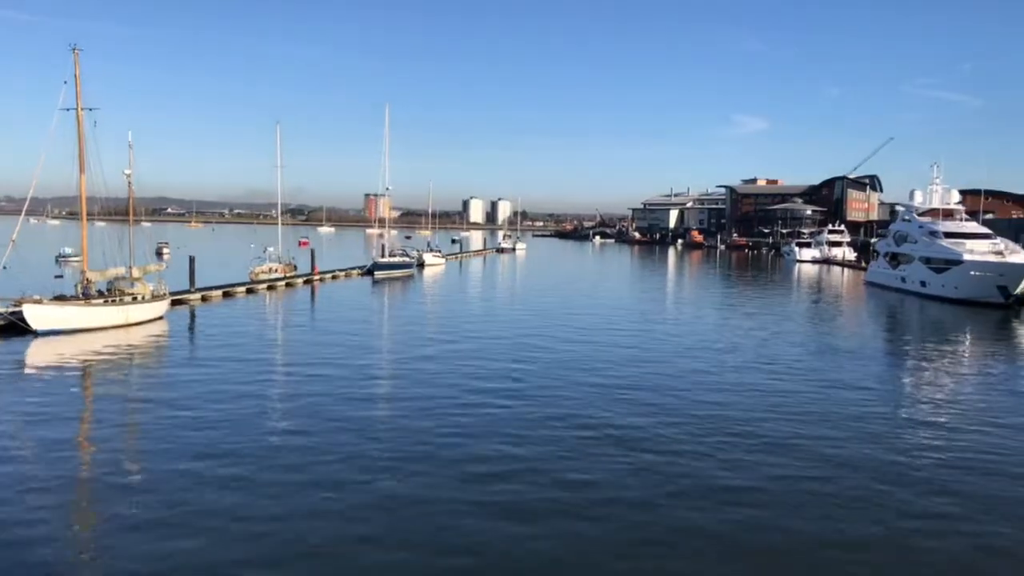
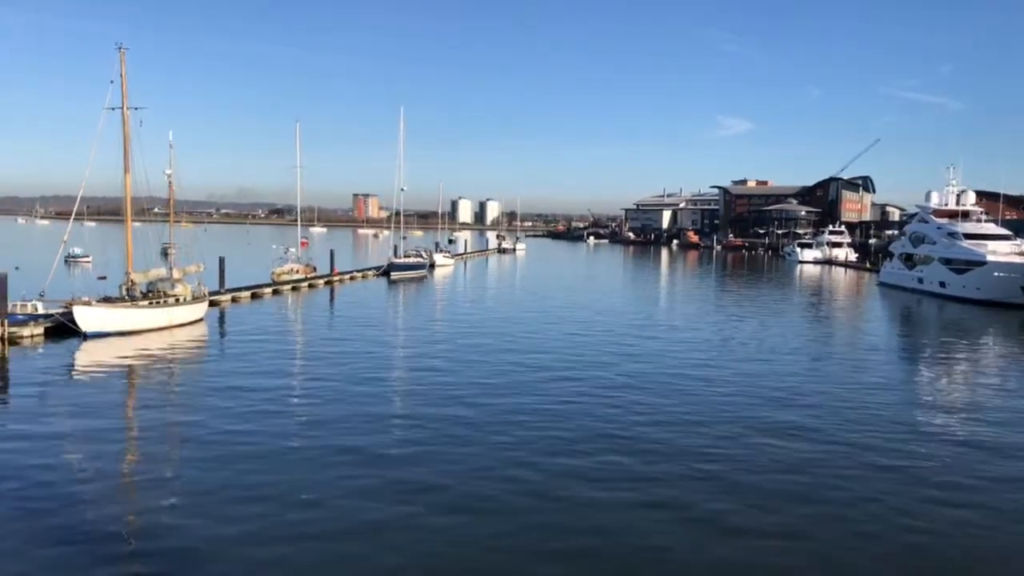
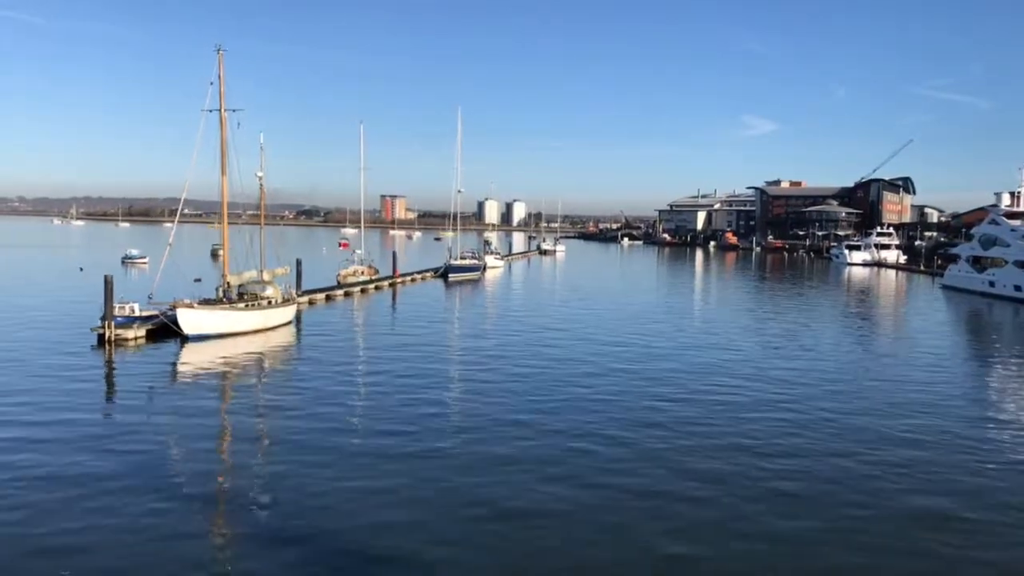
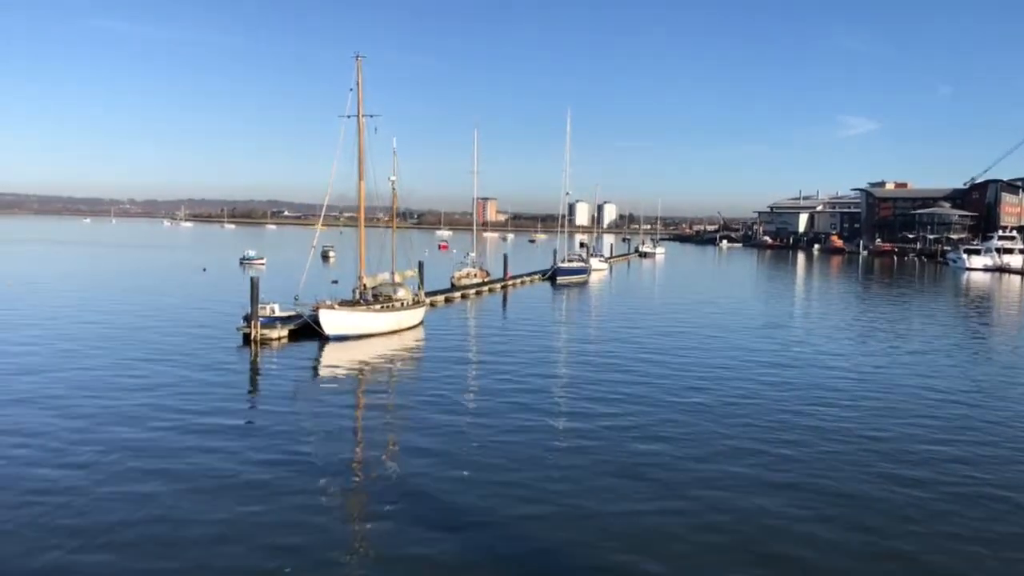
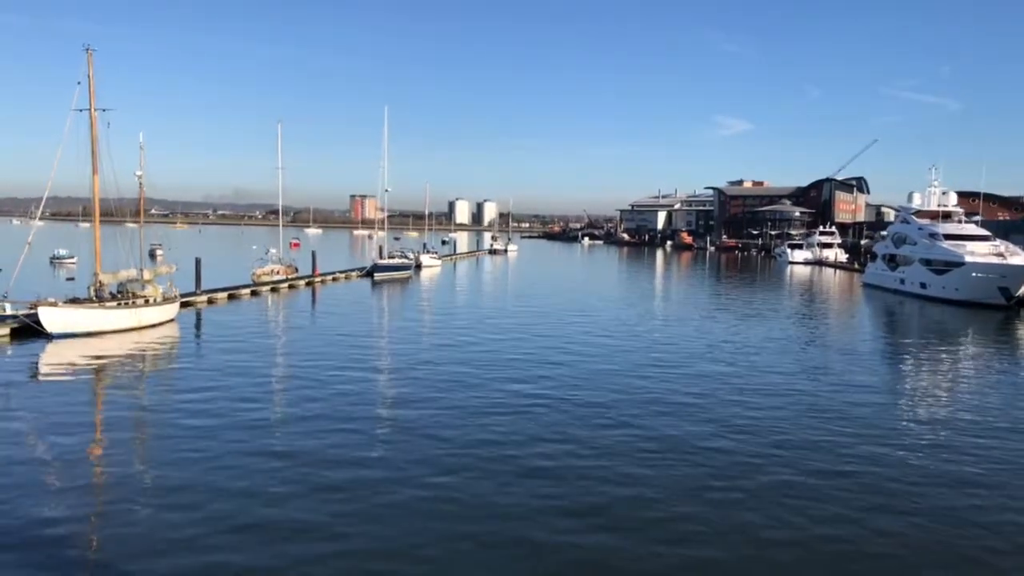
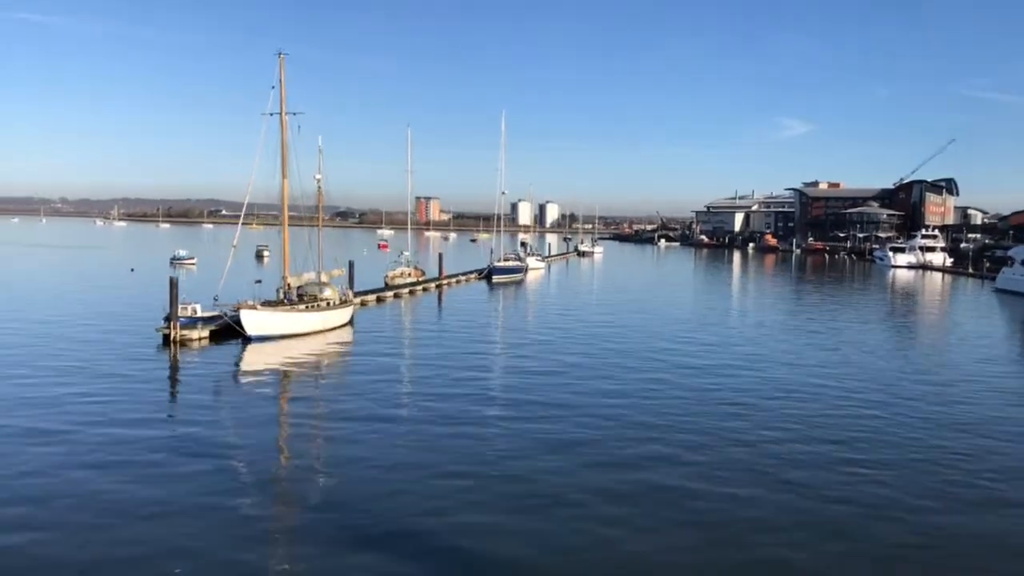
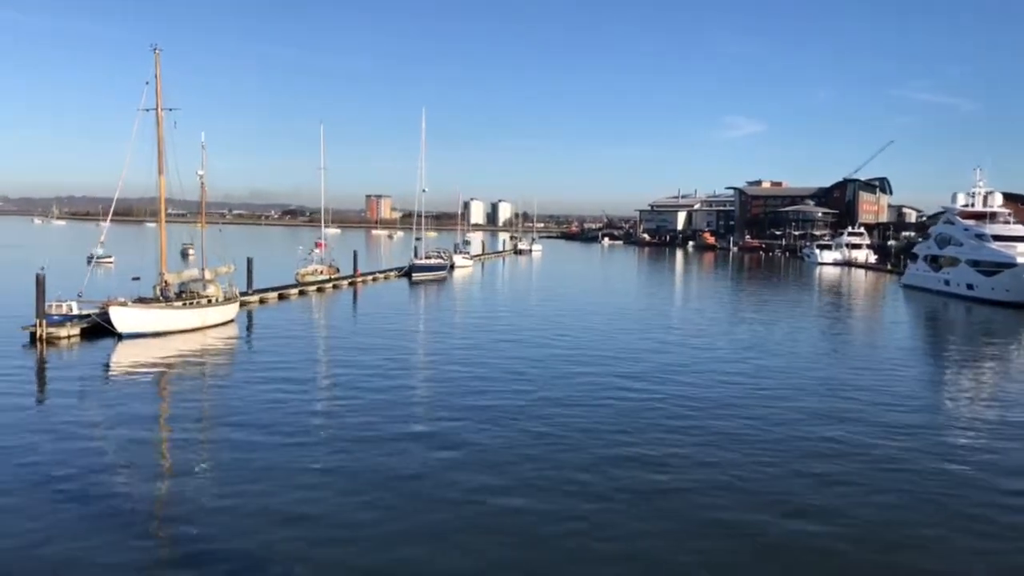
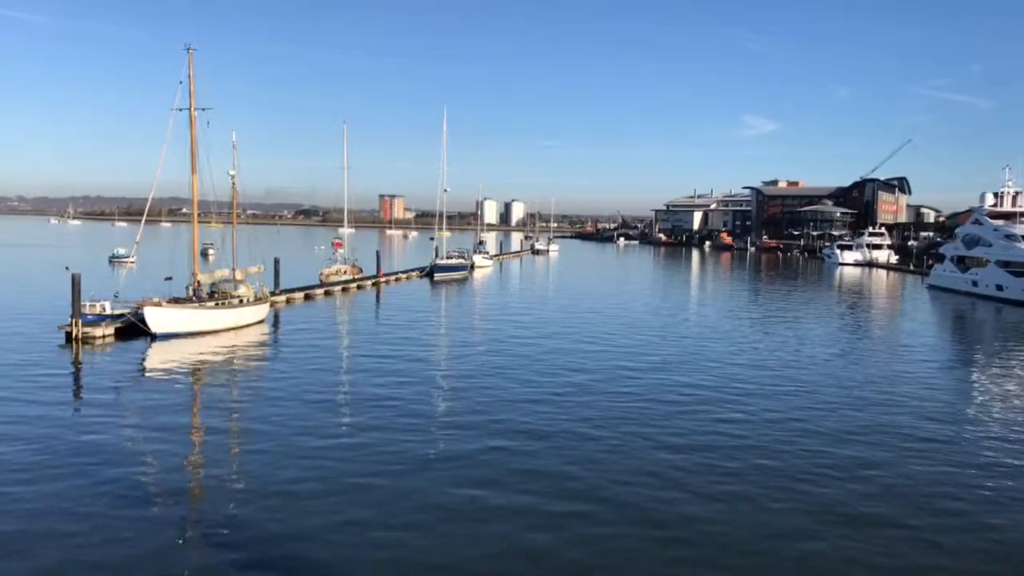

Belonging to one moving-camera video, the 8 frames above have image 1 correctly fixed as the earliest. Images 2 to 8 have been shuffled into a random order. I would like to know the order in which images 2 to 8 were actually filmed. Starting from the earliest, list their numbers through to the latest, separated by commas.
5, 2, 7, 8, 3, 6, 4
